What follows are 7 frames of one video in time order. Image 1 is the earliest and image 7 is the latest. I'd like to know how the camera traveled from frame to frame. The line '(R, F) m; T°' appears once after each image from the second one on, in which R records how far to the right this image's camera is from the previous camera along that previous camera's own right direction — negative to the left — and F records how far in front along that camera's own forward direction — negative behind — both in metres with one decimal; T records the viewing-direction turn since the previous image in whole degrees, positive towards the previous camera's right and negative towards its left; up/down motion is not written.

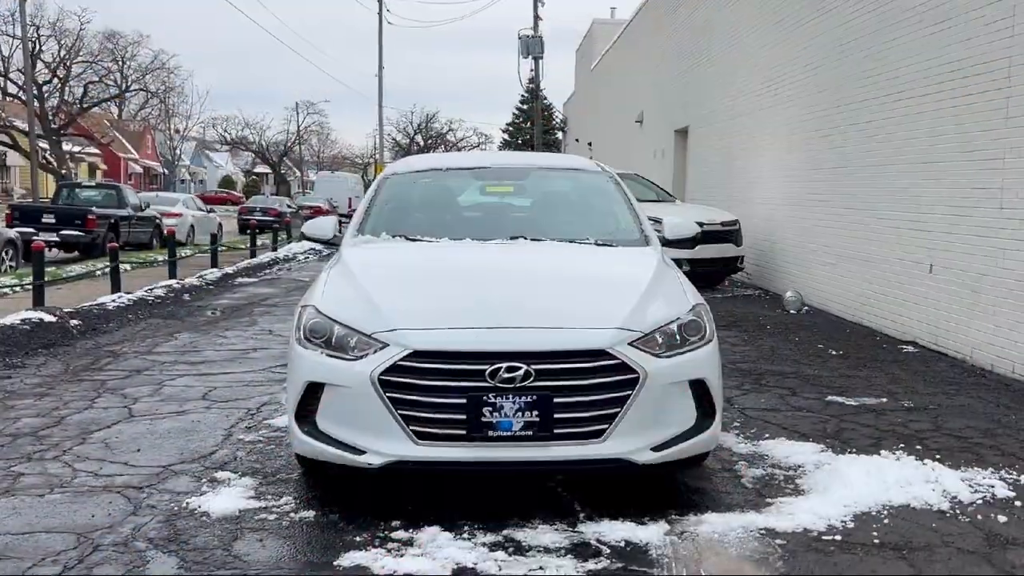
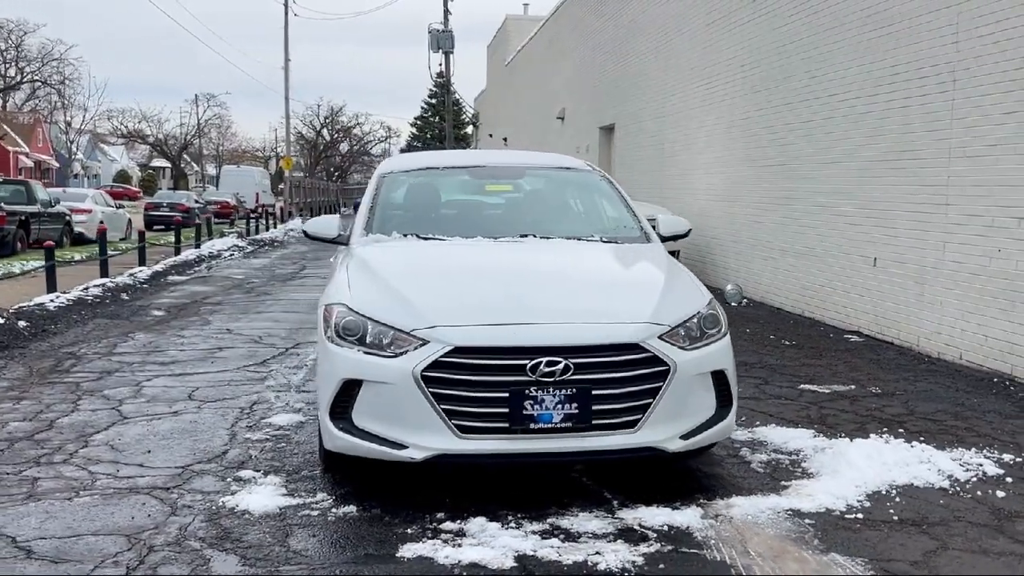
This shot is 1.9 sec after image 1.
(-0.5, -0.1) m; +5°
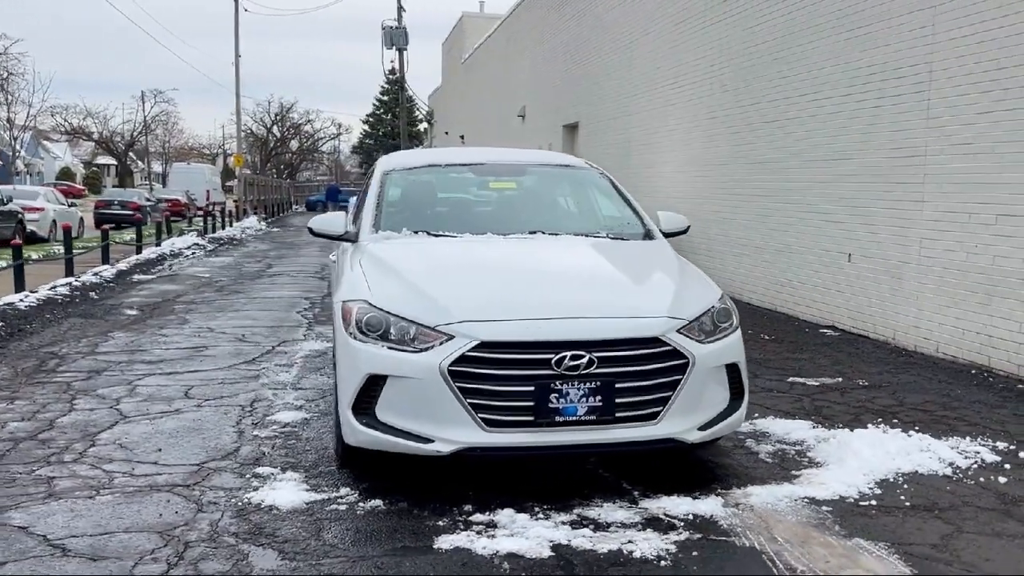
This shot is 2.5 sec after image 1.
(-0.3, -0.1) m; +3°
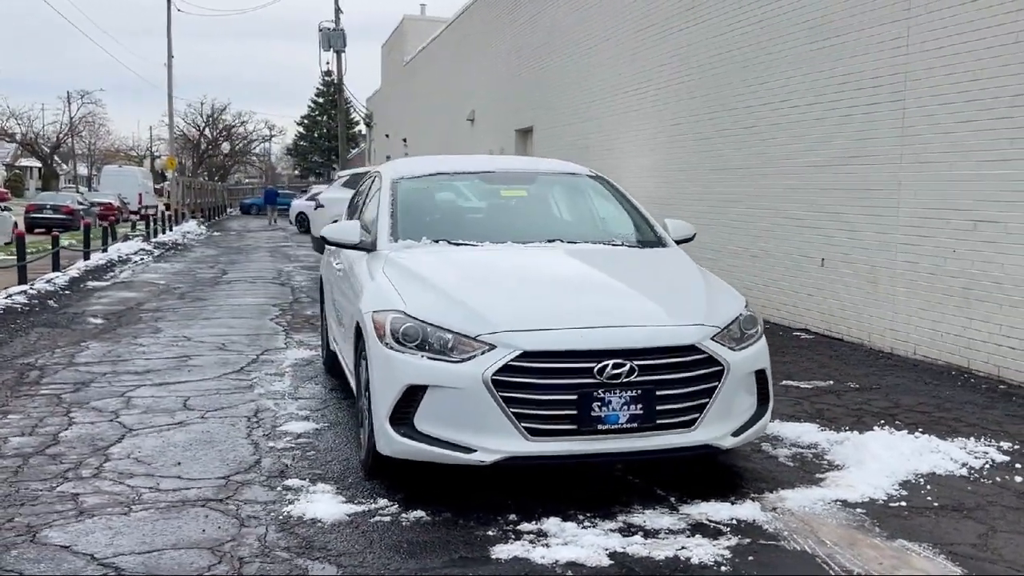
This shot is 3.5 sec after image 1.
(-0.4, 0.0) m; +4°
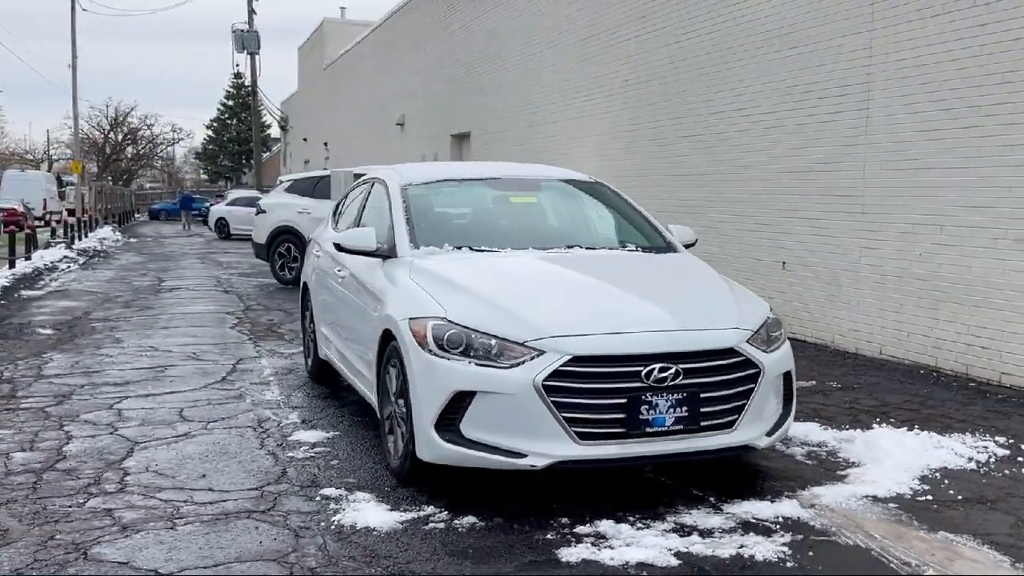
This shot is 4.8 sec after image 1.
(-0.5, 0.0) m; +5°
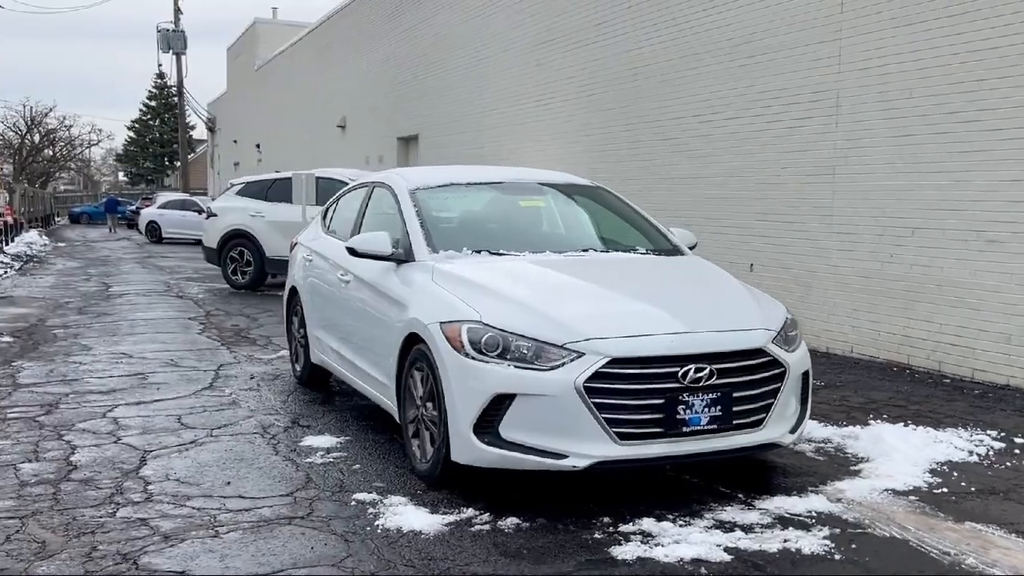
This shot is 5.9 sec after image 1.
(-0.5, 0.0) m; +4°
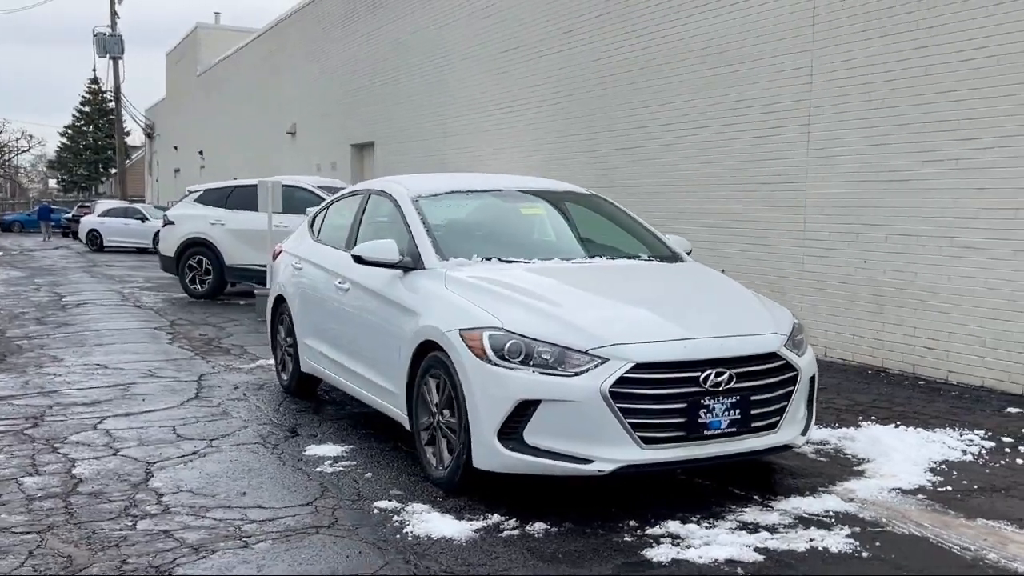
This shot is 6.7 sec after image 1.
(-0.3, 0.0) m; +3°
